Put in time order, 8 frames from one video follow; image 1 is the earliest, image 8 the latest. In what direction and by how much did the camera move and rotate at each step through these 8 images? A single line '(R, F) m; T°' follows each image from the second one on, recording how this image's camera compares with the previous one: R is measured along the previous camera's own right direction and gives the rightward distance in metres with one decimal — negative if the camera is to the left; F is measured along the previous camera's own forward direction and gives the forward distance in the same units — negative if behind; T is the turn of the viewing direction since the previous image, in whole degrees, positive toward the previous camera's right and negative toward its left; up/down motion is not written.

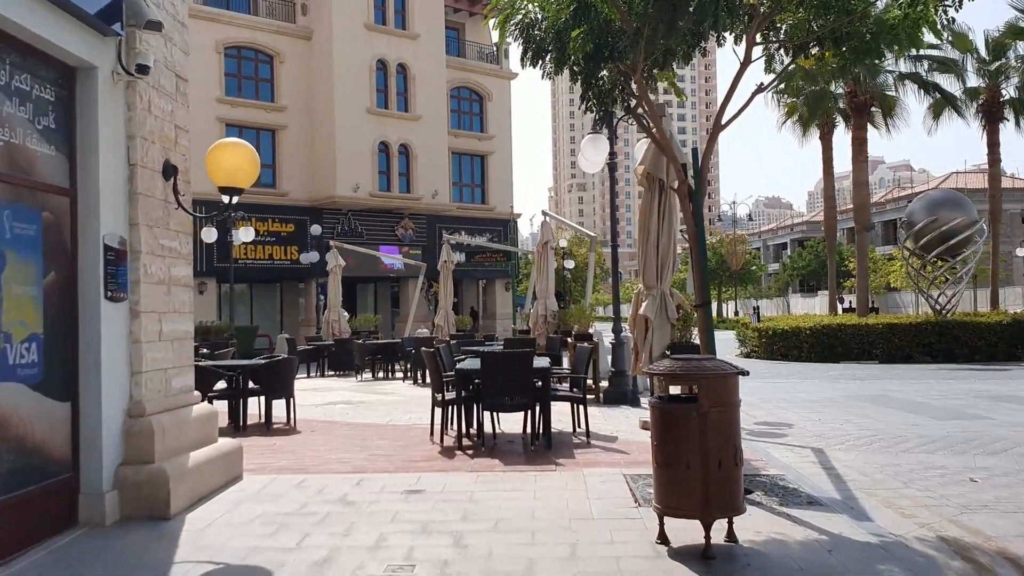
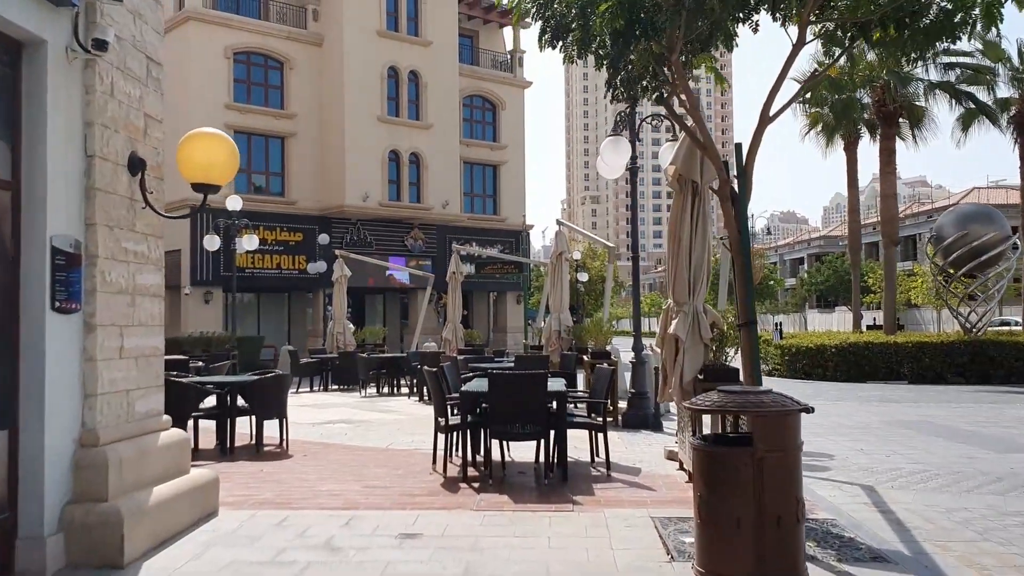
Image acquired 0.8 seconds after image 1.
(0.0, +0.9) m; -1°
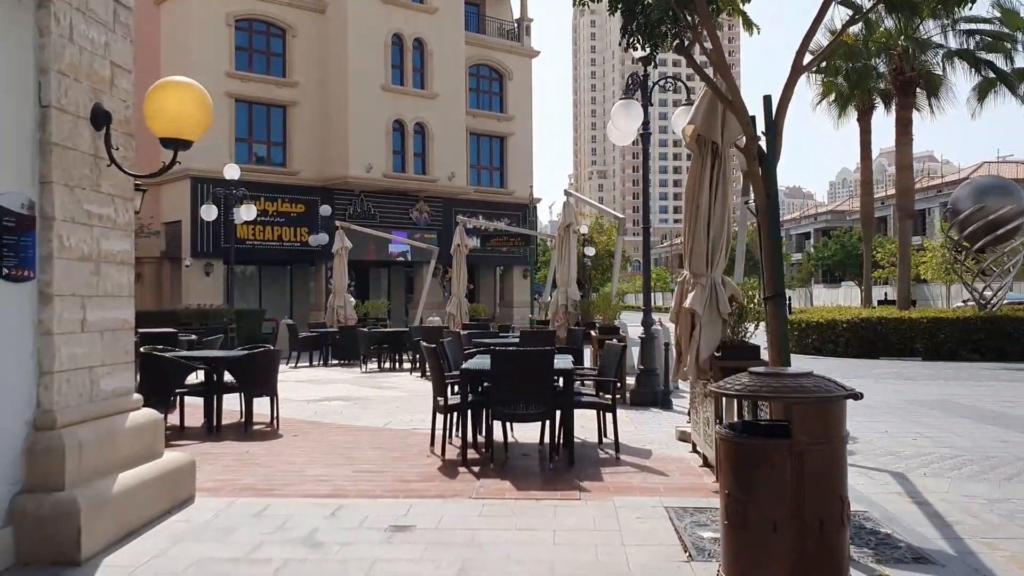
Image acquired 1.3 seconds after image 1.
(0.0, +0.6) m; 0°
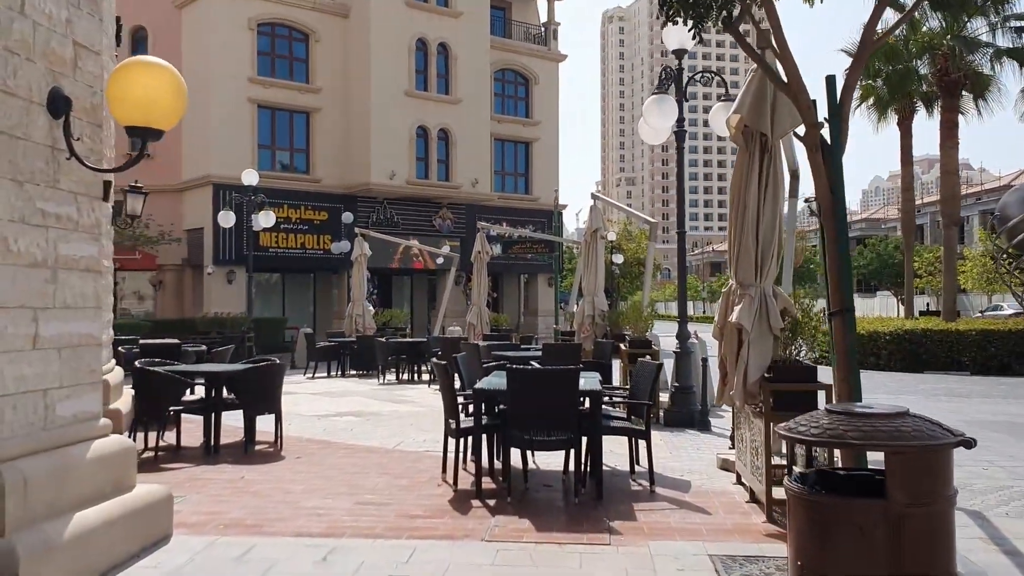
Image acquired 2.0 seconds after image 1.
(0.0, +0.8) m; -2°
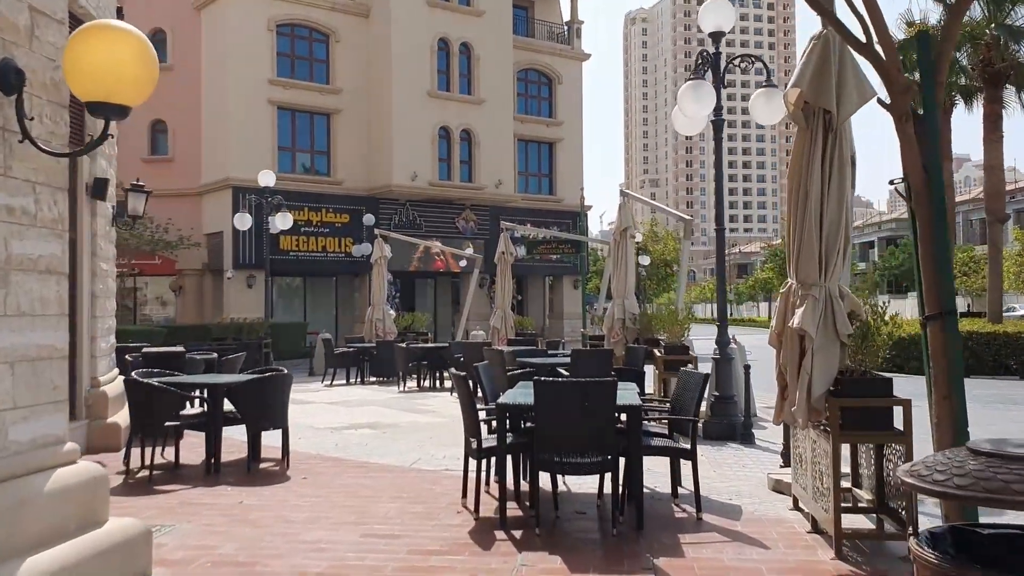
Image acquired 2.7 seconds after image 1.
(0.0, +0.7) m; -1°
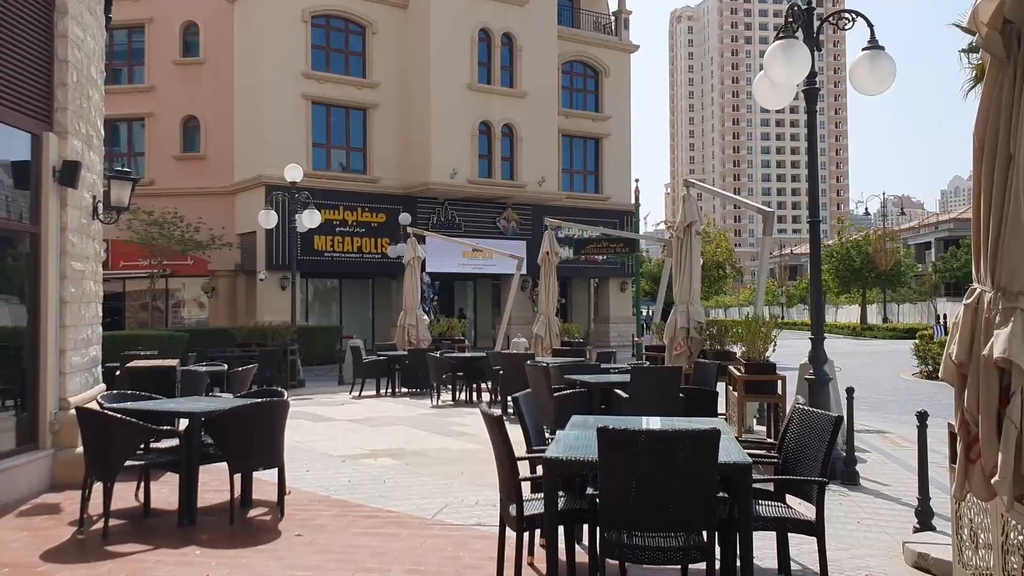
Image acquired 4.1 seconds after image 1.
(-0.1, +1.7) m; -3°
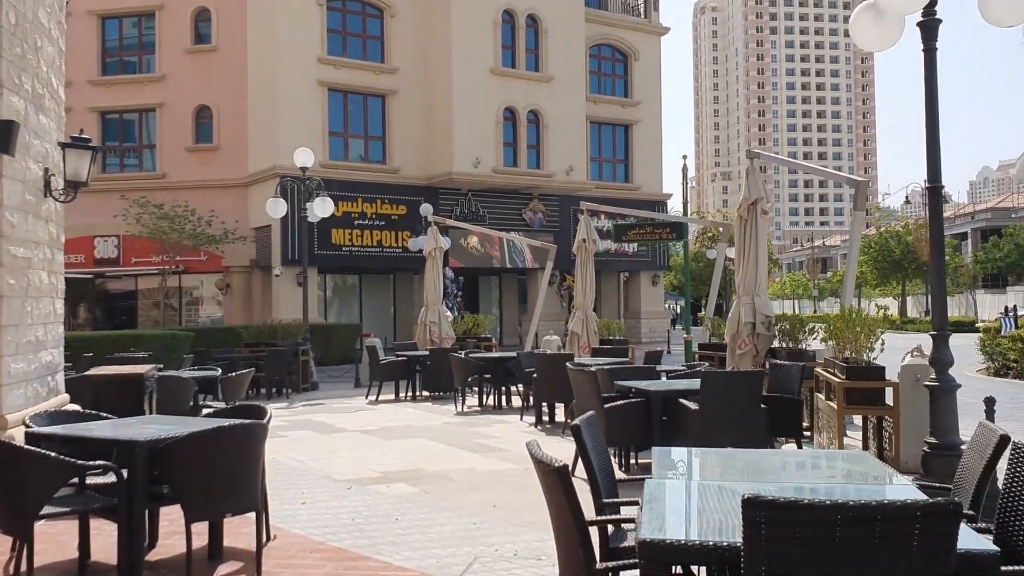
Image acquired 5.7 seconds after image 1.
(-0.1, +1.6) m; -1°
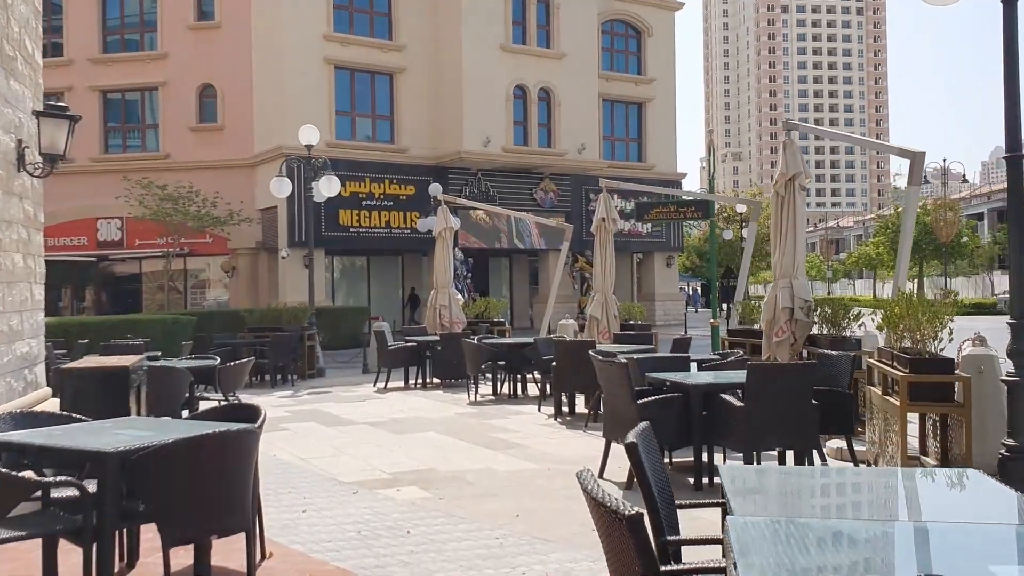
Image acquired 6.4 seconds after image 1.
(-0.1, +0.7) m; -1°
